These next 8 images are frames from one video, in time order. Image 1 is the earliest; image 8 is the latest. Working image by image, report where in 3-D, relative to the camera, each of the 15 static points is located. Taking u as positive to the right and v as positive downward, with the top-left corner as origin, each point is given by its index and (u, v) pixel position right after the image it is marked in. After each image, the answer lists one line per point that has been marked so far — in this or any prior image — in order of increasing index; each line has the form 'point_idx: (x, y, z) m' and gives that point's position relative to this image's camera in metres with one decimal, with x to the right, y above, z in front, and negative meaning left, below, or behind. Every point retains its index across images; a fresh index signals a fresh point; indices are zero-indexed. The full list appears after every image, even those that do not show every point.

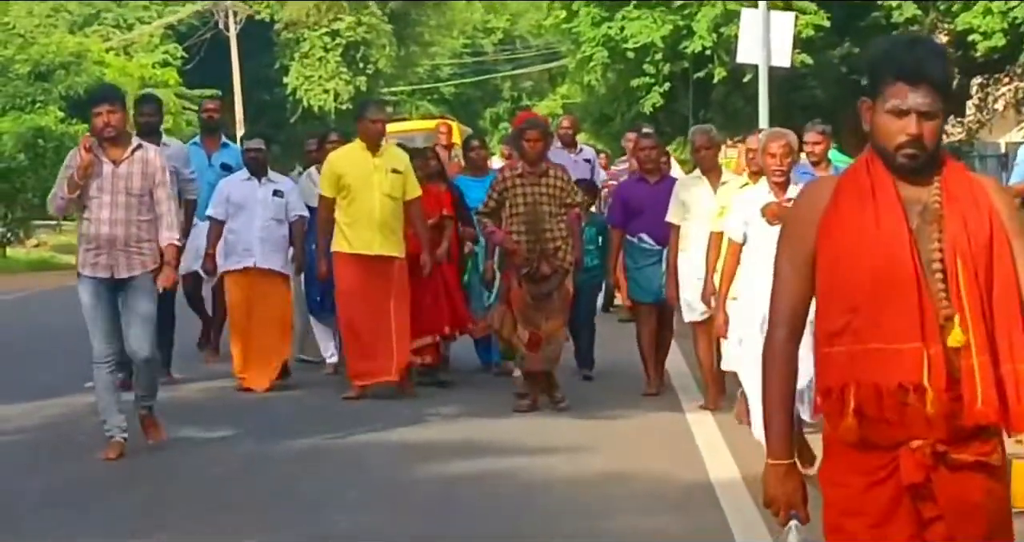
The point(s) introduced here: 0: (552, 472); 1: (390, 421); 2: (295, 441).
0: (+0.1, -1.0, +8.5) m
1: (-0.8, -0.9, +9.9) m
2: (-1.3, -0.9, +9.4) m
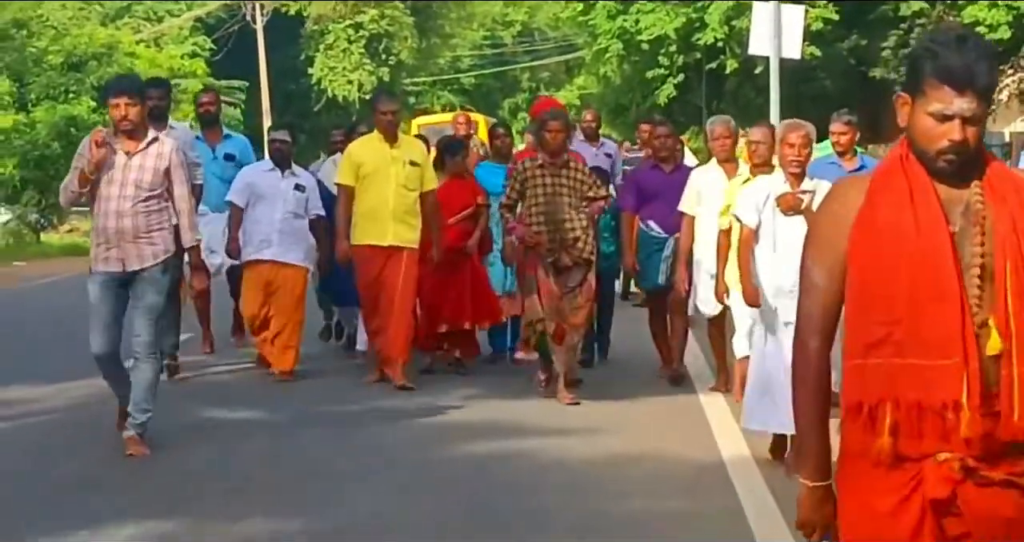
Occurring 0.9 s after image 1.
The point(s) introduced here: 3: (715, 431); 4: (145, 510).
0: (+0.2, -0.9, +8.6) m
1: (-0.6, -0.8, +10.1) m
2: (-1.1, -0.8, +9.7) m
3: (+1.0, -0.8, +9.2) m
4: (-1.6, -1.0, +7.8) m
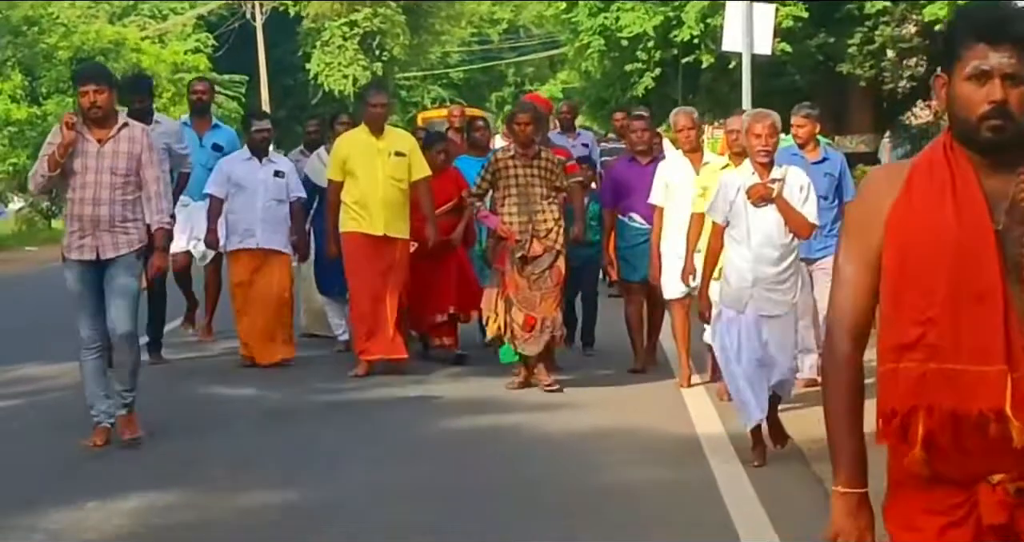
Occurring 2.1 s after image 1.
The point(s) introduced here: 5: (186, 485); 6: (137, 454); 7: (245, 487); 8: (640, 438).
0: (+0.2, -0.8, +9.0) m
1: (-0.7, -0.7, +10.5) m
2: (-1.2, -0.8, +10.1) m
3: (+1.0, -0.7, +9.7) m
4: (-1.7, -1.0, +8.2) m
5: (-1.5, -1.0, +8.0) m
6: (-1.9, -0.9, +8.7) m
7: (-1.2, -1.0, +8.0) m
8: (+0.6, -0.8, +8.9) m
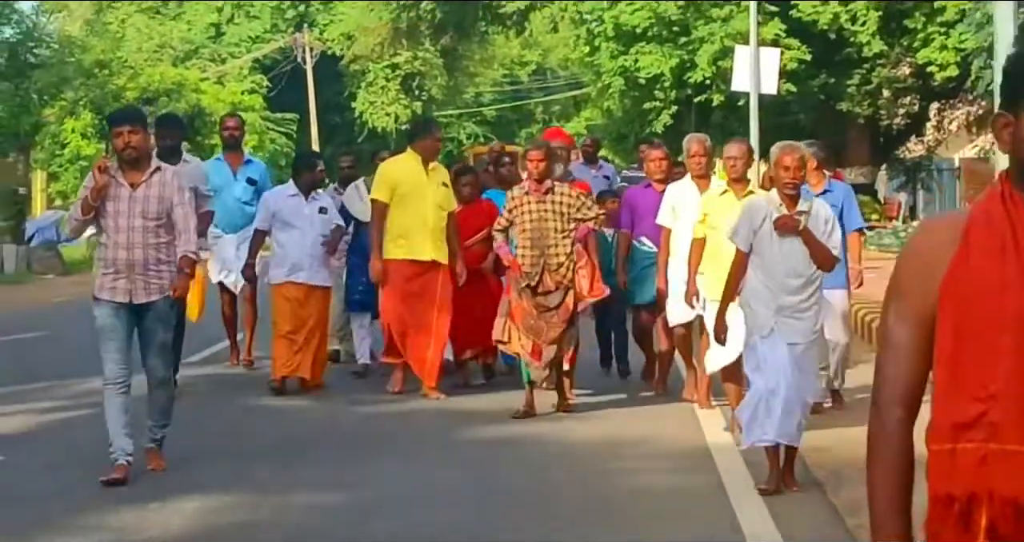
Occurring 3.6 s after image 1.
0: (+0.3, -0.9, +9.8) m
1: (-0.5, -0.9, +11.3) m
2: (-1.0, -0.9, +10.9) m
3: (+1.1, -0.9, +10.4) m
4: (-1.6, -1.1, +9.0) m
5: (-1.4, -1.1, +8.8) m
6: (-1.8, -1.0, +9.5) m
7: (-1.1, -1.1, +8.8) m
8: (+0.8, -1.0, +9.6) m
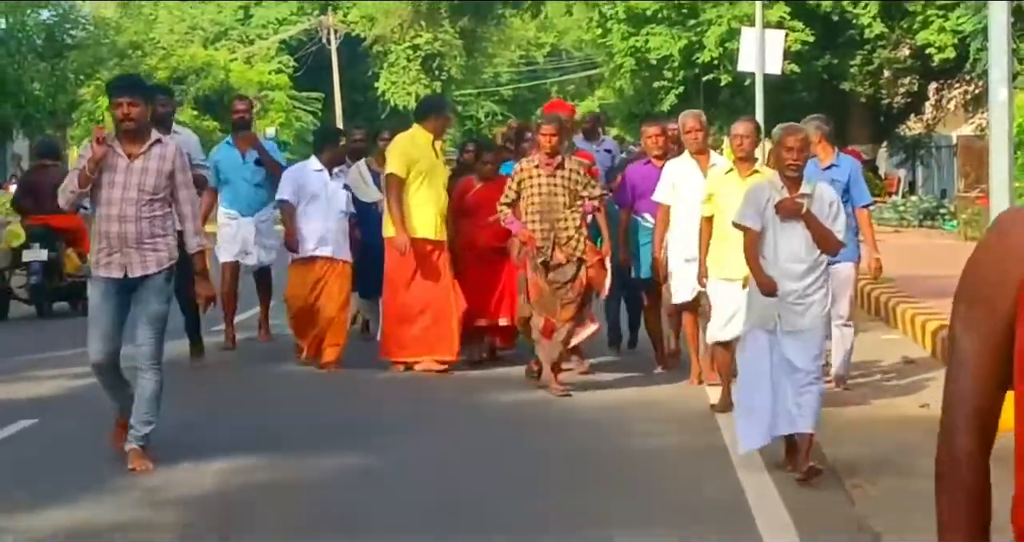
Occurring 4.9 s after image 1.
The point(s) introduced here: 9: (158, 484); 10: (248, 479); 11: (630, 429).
0: (+0.4, -0.8, +10.2) m
1: (-0.4, -0.7, +11.7) m
2: (-0.9, -0.7, +11.3) m
3: (+1.2, -0.7, +10.8) m
4: (-1.5, -0.9, +9.4) m
5: (-1.3, -0.9, +9.2) m
6: (-1.7, -0.9, +9.9) m
7: (-1.0, -0.9, +9.2) m
8: (+0.8, -0.8, +10.0) m
9: (-1.7, -1.0, +8.4) m
10: (-1.3, -1.0, +8.6) m
11: (+0.6, -0.9, +9.7) m
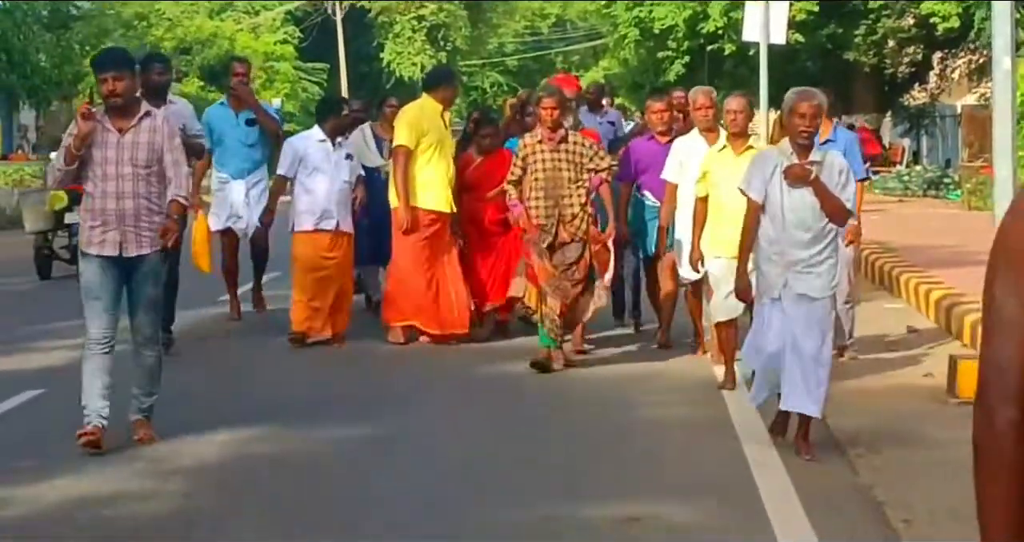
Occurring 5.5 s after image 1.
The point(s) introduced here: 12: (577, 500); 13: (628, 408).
0: (+0.5, -0.6, +10.2) m
1: (-0.4, -0.5, +11.7) m
2: (-0.9, -0.6, +11.4) m
3: (+1.3, -0.5, +10.9) m
4: (-1.5, -0.8, +9.5) m
5: (-1.3, -0.8, +9.3) m
6: (-1.6, -0.7, +10.0) m
7: (-1.0, -0.8, +9.3) m
8: (+0.9, -0.6, +10.1) m
9: (-1.6, -0.9, +8.4) m
10: (-1.2, -0.9, +8.6) m
11: (+0.7, -0.7, +9.7) m
12: (+0.3, -1.0, +7.5) m
13: (+0.6, -0.7, +9.5) m
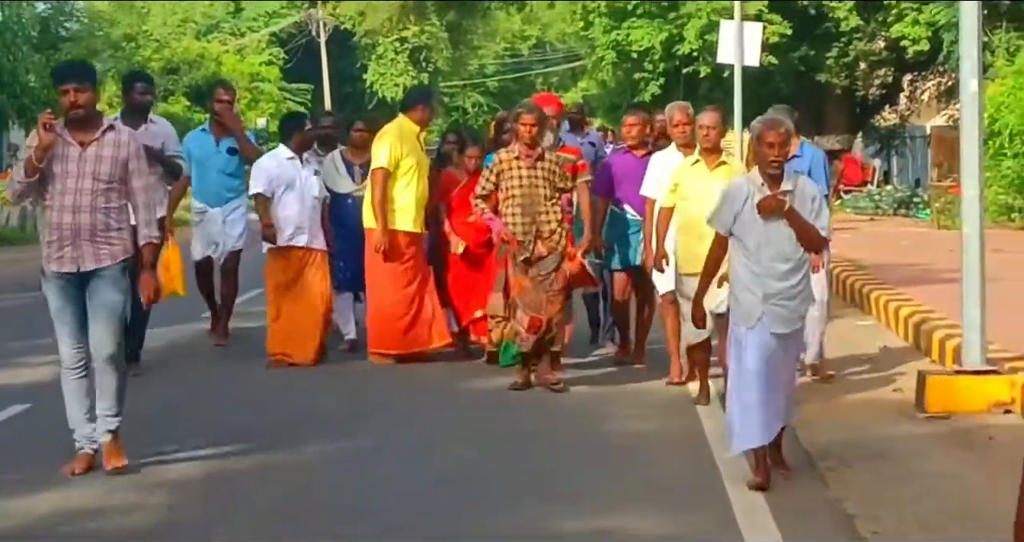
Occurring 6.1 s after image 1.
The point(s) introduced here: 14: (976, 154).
0: (+0.3, -0.7, +10.4) m
1: (-0.5, -0.6, +11.9) m
2: (-1.0, -0.7, +11.5) m
3: (+1.2, -0.6, +11.1) m
4: (-1.6, -0.9, +9.7) m
5: (-1.4, -0.9, +9.5) m
6: (-1.7, -0.8, +10.1) m
7: (-1.1, -0.9, +9.5) m
8: (+0.8, -0.7, +10.3) m
9: (-1.8, -0.9, +8.6) m
10: (-1.3, -0.9, +8.8) m
11: (+0.6, -0.8, +9.9) m
12: (+0.2, -1.0, +7.7) m
13: (+0.5, -0.8, +9.7) m
14: (+2.4, +0.6, +9.1) m
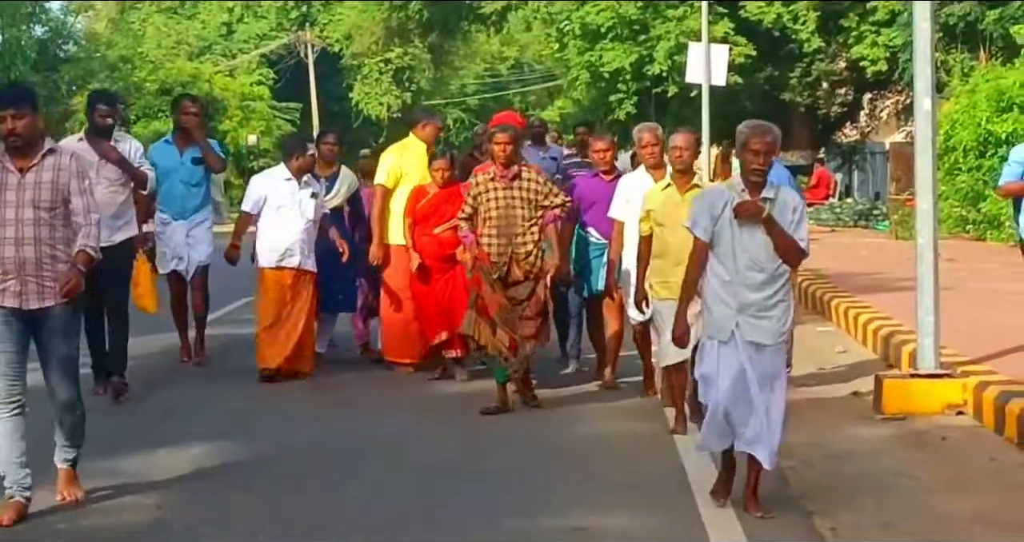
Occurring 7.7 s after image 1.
0: (+0.2, -0.8, +10.9) m
1: (-0.6, -0.7, +12.4) m
2: (-1.1, -0.7, +12.0) m
3: (+1.0, -0.7, +11.5) m
4: (-1.7, -0.9, +10.1) m
5: (-1.5, -0.9, +9.9) m
6: (-1.9, -0.9, +10.6) m
7: (-1.2, -0.9, +9.9) m
8: (+0.6, -0.8, +10.7) m
9: (-1.9, -1.0, +9.1) m
10: (-1.5, -1.0, +9.3) m
11: (+0.4, -0.8, +10.4) m
12: (+0.1, -1.1, +8.2) m
13: (+0.4, -0.9, +10.1) m
14: (+2.3, +0.6, +9.6) m
